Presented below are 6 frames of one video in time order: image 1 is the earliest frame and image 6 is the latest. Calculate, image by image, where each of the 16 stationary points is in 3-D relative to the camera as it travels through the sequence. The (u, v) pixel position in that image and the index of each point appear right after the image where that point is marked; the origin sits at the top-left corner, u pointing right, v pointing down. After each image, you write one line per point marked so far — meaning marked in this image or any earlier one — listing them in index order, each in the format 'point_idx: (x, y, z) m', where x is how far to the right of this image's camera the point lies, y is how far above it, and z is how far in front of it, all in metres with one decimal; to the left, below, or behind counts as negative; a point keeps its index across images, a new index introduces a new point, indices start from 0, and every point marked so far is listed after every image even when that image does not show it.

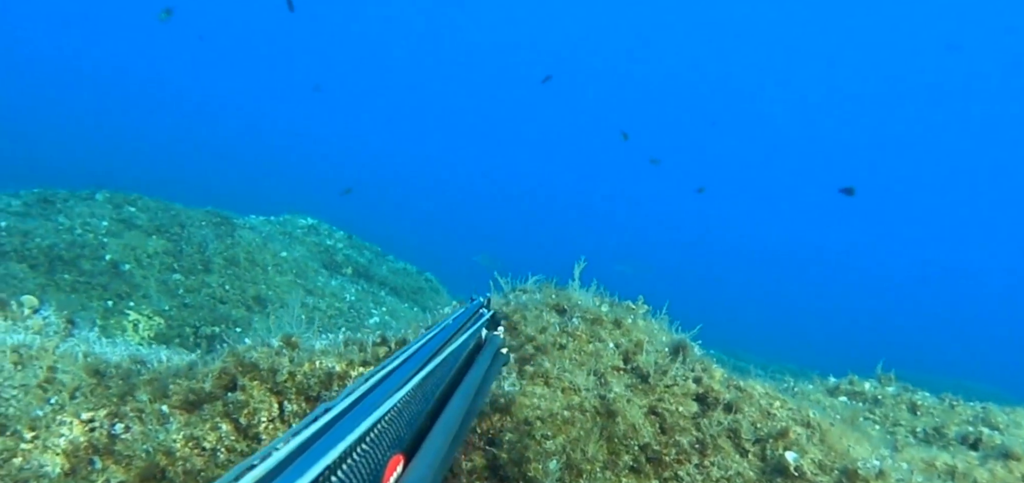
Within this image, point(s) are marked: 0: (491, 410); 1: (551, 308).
0: (-0.1, -1.0, +3.5) m
1: (+0.3, -0.5, +4.5) m
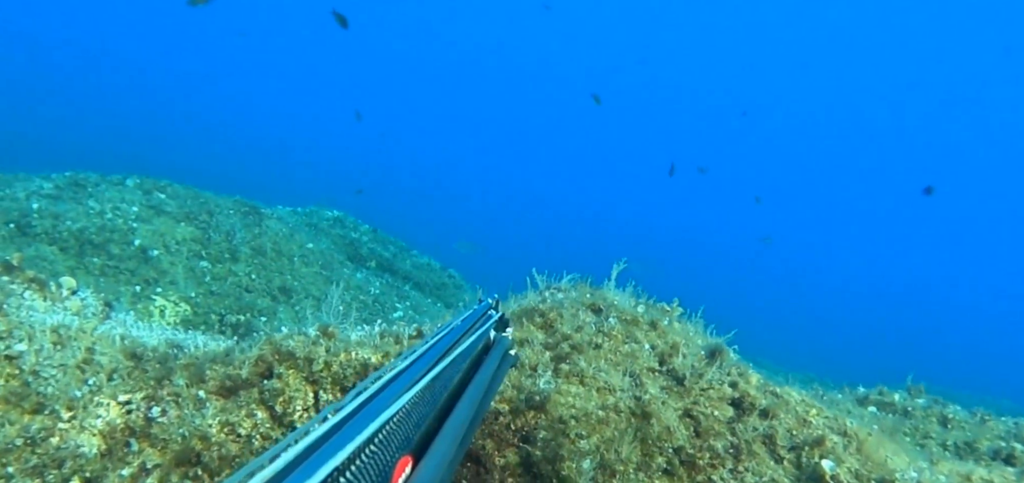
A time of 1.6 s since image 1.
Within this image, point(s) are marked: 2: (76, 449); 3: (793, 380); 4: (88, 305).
0: (+0.1, -1.0, +3.5) m
1: (+0.5, -0.5, +4.5) m
2: (-2.2, -1.1, +3.0) m
3: (+3.5, -1.7, +7.5) m
4: (-3.1, -0.5, +4.3) m
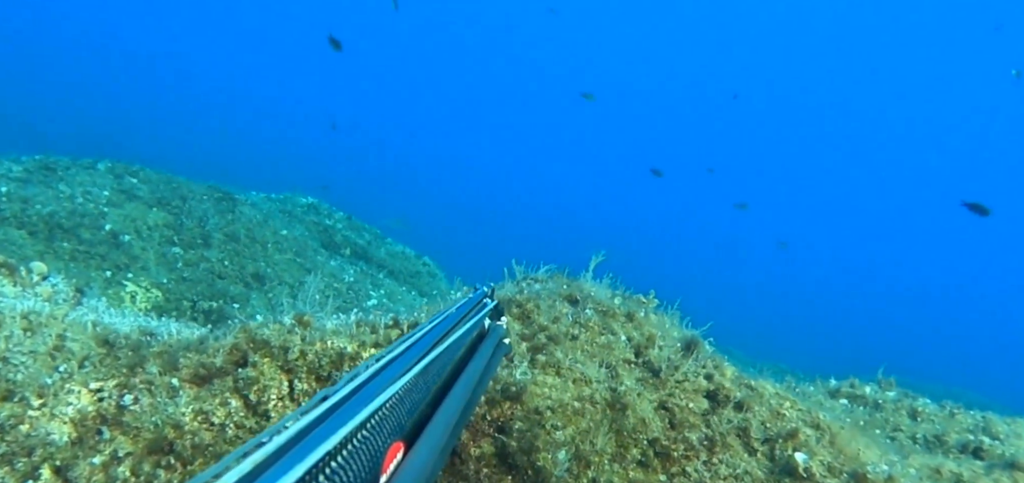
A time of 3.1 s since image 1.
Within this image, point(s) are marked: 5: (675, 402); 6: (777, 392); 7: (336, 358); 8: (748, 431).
0: (-0.1, -0.9, +3.5) m
1: (+0.4, -0.4, +4.5) m
2: (-2.3, -1.0, +3.0) m
3: (+3.3, -1.7, +7.5) m
4: (-3.2, -0.3, +4.2) m
5: (+1.0, -1.0, +3.7) m
6: (+1.8, -1.0, +4.2) m
7: (-1.1, -0.7, +3.7) m
8: (+1.4, -1.2, +3.7) m
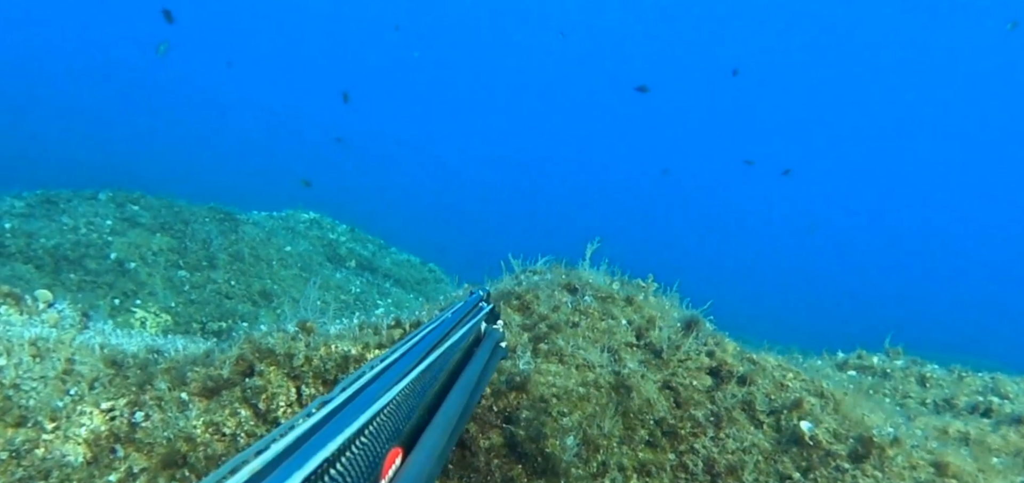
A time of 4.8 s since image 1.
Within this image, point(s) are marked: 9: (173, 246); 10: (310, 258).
0: (0.0, -0.9, +3.5) m
1: (+0.4, -0.4, +4.5) m
2: (-2.3, -1.1, +3.0) m
3: (+3.3, -1.4, +7.6) m
4: (-3.2, -0.5, +4.3) m
5: (+1.1, -0.9, +3.7) m
6: (+1.9, -0.9, +4.2) m
7: (-1.1, -0.8, +3.8) m
8: (+1.5, -1.0, +3.7) m
9: (-5.3, -0.1, +9.5) m
10: (-3.7, -0.3, +11.2) m
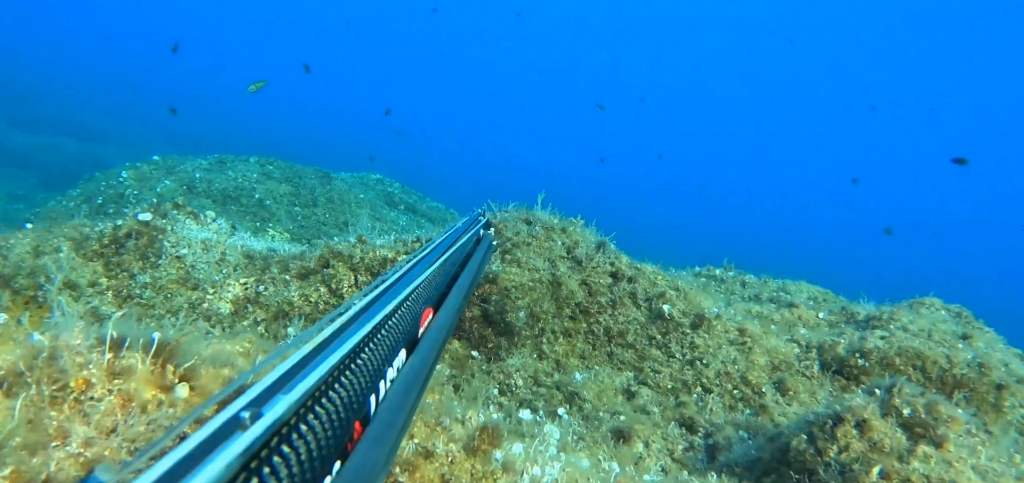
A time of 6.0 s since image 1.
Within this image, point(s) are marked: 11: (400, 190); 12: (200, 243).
0: (-0.3, -0.4, +5.7) m
1: (+0.2, +0.2, +6.7) m
2: (-2.6, -0.6, +5.3) m
3: (+3.2, -0.8, +9.7) m
4: (-3.4, +0.1, +6.5) m
5: (+0.8, -0.4, +5.9) m
6: (+1.6, -0.4, +6.4) m
7: (-1.3, -0.2, +6.0) m
8: (+1.2, -0.5, +5.9) m
9: (-5.5, +0.9, +11.7) m
10: (-3.8, +0.7, +13.4) m
11: (-3.2, +1.5, +16.8) m
12: (-3.1, -0.1, +5.8) m
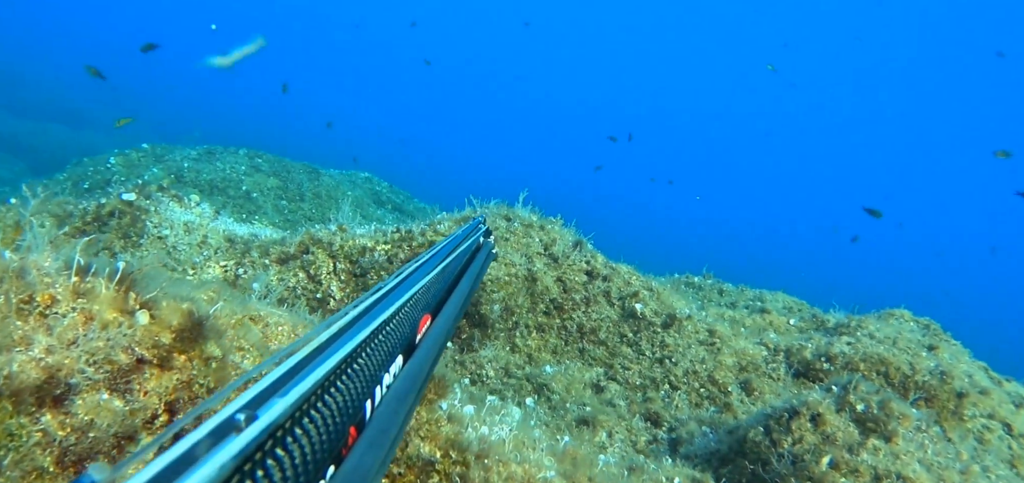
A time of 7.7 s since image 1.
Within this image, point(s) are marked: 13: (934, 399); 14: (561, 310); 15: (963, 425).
0: (-0.5, -0.3, +5.8) m
1: (-0.1, +0.2, +6.8) m
2: (-2.8, -0.4, +5.3) m
3: (+2.8, -0.9, +9.9) m
4: (-3.6, +0.3, +6.6) m
5: (+0.6, -0.4, +6.0) m
6: (+1.4, -0.4, +6.5) m
7: (-1.5, -0.1, +6.1) m
8: (+1.0, -0.5, +6.0) m
9: (-5.7, +1.0, +11.8) m
10: (-4.1, +0.8, +13.4) m
11: (-3.5, +1.5, +16.9) m
12: (-3.3, +0.1, +5.8) m
13: (+4.3, -1.6, +6.1) m
14: (+0.5, -0.7, +5.8) m
15: (+4.5, -1.9, +6.0) m
